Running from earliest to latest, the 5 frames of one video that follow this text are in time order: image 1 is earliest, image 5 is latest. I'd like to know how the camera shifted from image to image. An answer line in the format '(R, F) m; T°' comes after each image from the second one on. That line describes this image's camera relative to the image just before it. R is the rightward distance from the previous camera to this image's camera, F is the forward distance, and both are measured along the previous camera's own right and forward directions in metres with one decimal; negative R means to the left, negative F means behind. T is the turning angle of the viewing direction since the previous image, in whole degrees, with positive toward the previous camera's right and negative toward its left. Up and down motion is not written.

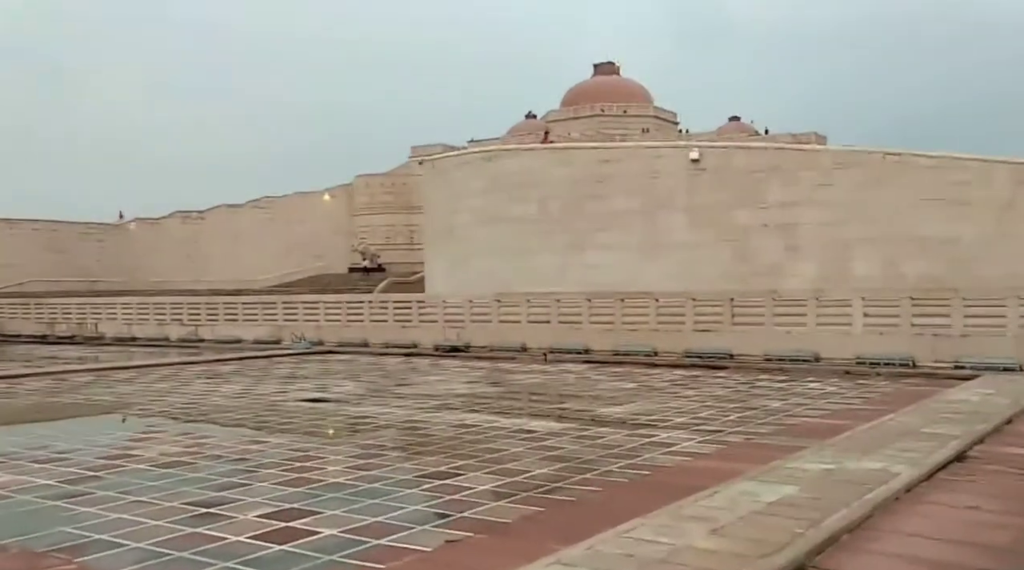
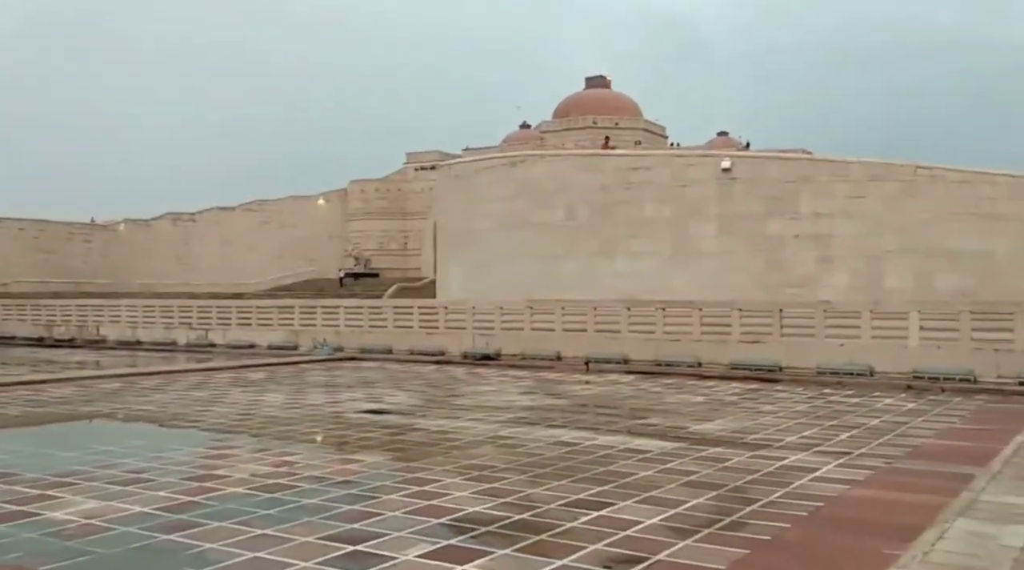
(-0.6, +0.4) m; +1°
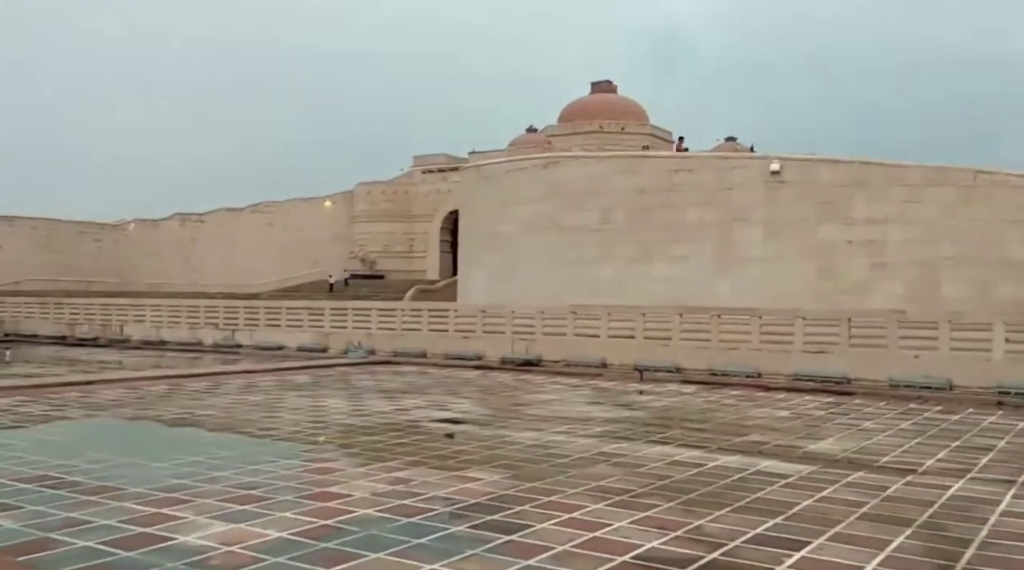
(-0.6, +0.4) m; 0°
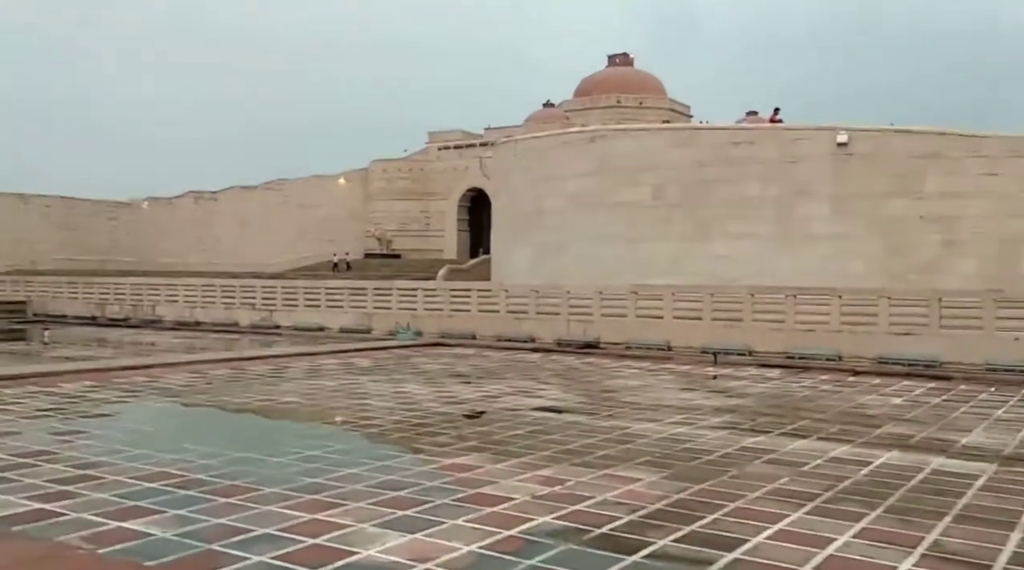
(-0.7, +0.5) m; -1°
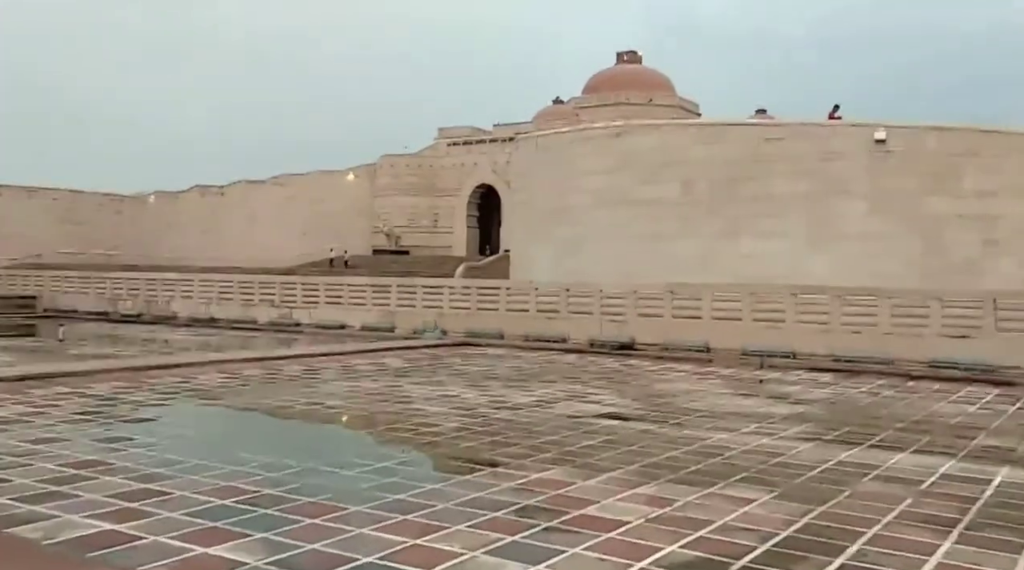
(-0.4, +0.4) m; 0°
